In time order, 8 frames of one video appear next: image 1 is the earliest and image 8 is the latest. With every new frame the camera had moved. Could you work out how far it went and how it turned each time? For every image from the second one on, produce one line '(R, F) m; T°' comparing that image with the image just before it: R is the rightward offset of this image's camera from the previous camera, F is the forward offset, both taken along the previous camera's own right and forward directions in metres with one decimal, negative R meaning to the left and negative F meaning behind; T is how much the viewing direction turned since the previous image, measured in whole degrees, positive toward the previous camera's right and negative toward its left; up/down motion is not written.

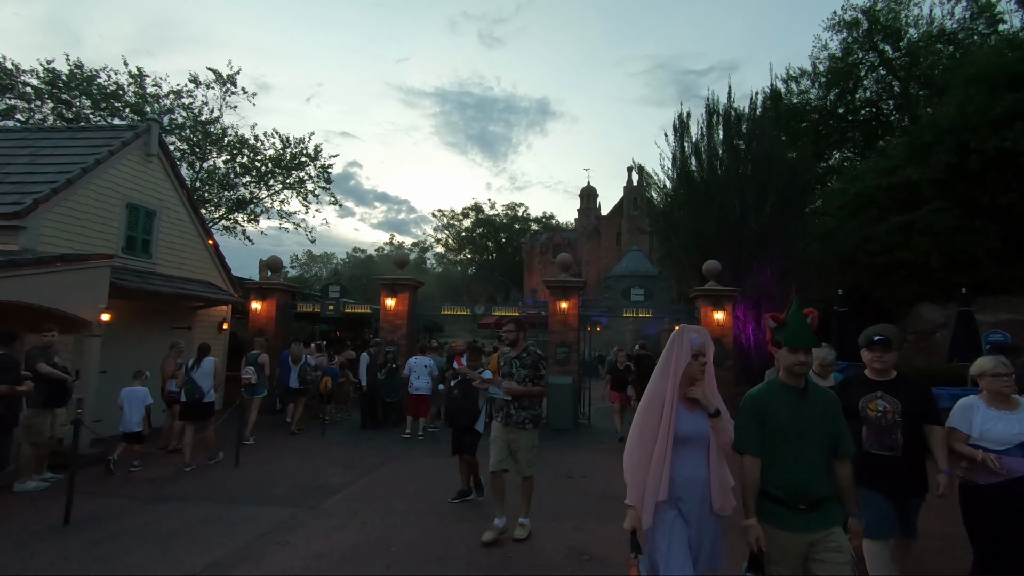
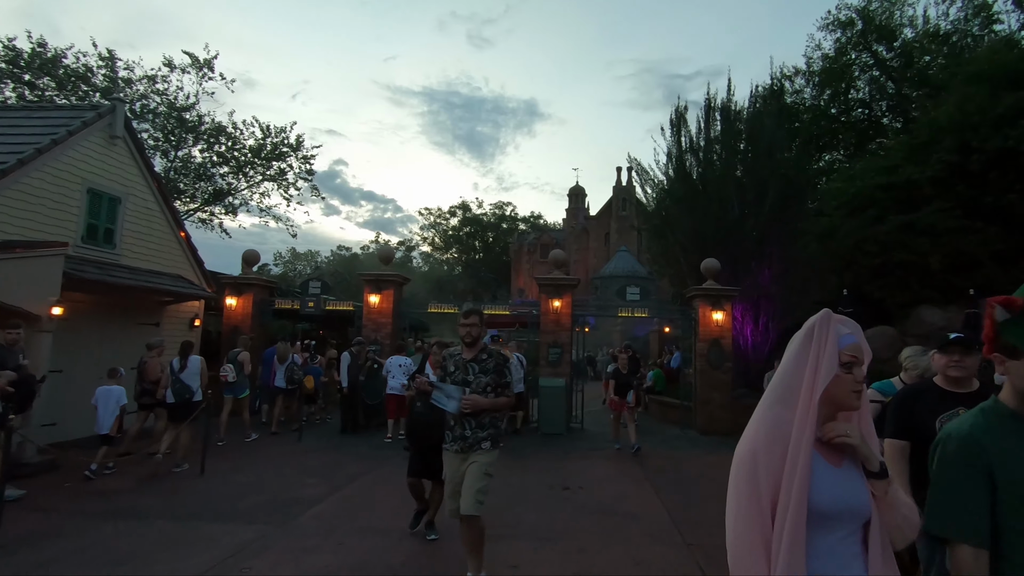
(-0.1, +0.7) m; +1°
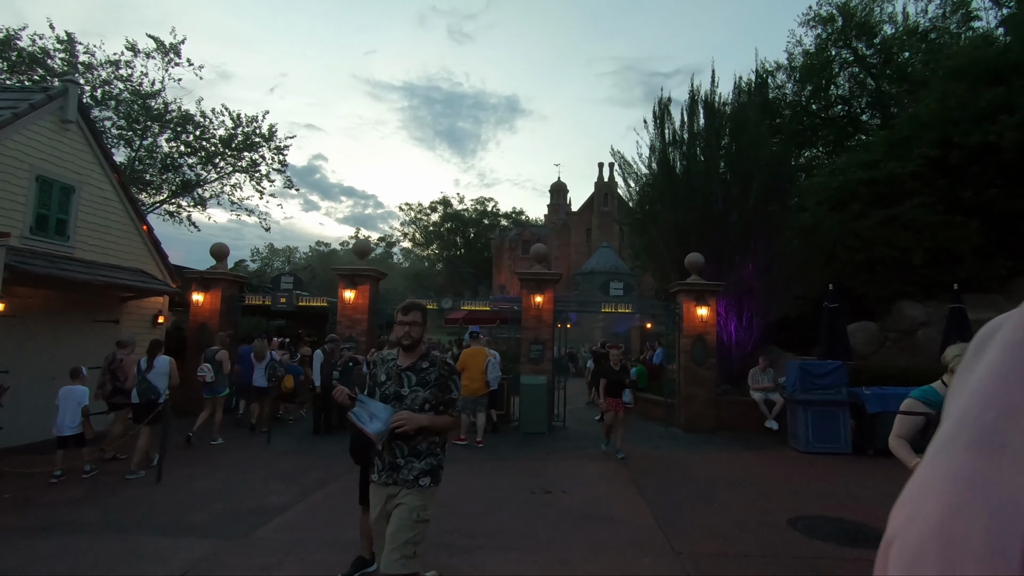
(0.0, +0.4) m; +2°
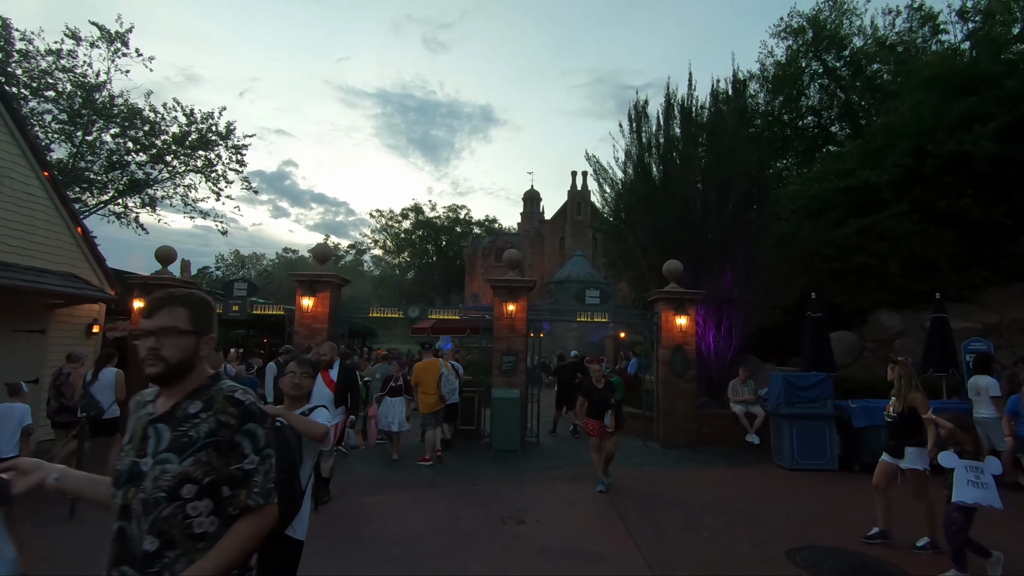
(0.0, +0.7) m; +3°
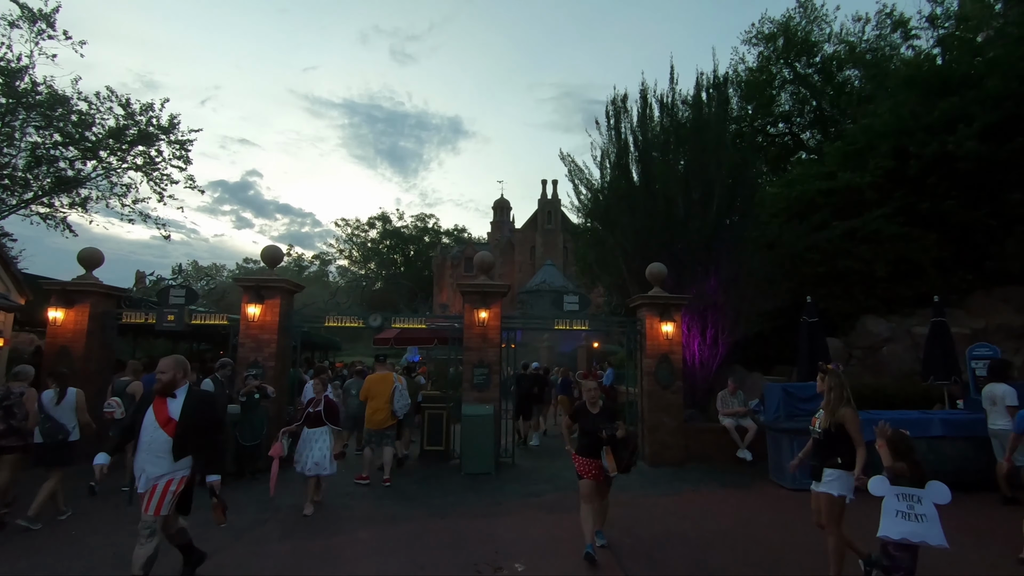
(-0.1, +1.1) m; +3°
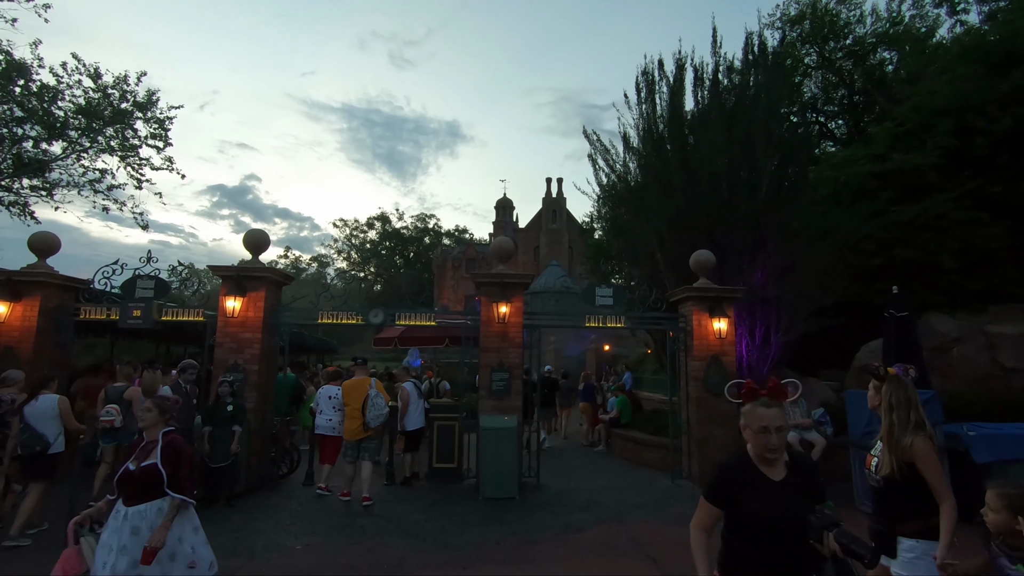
(-0.5, +1.7) m; 0°
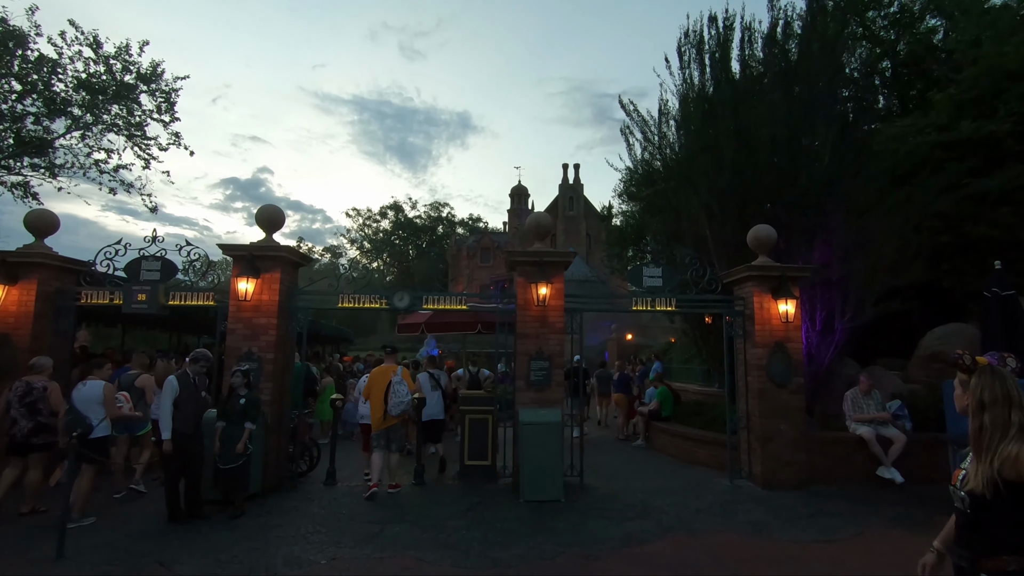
(-0.5, +1.0) m; -1°
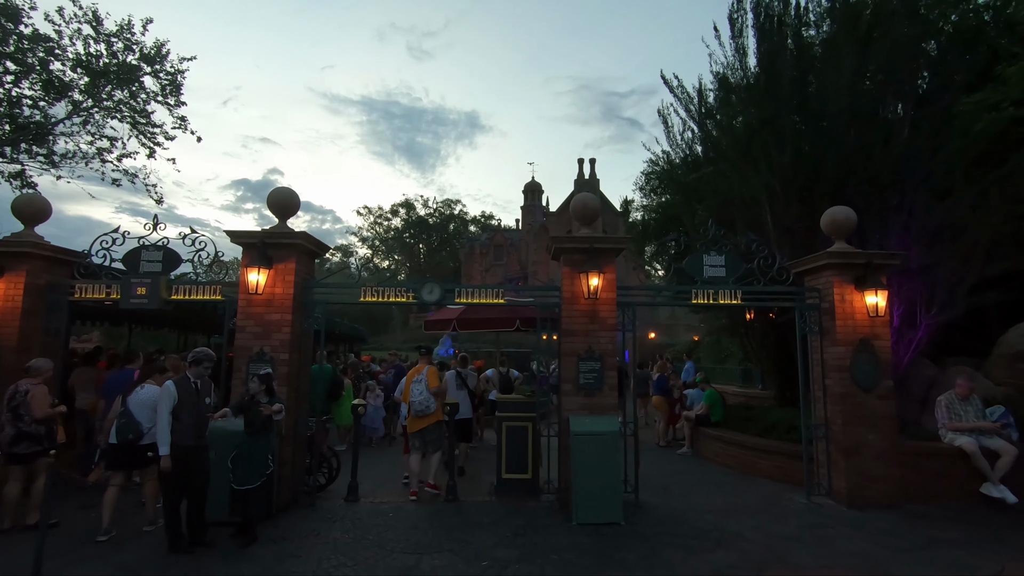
(-0.5, +1.0) m; -1°
